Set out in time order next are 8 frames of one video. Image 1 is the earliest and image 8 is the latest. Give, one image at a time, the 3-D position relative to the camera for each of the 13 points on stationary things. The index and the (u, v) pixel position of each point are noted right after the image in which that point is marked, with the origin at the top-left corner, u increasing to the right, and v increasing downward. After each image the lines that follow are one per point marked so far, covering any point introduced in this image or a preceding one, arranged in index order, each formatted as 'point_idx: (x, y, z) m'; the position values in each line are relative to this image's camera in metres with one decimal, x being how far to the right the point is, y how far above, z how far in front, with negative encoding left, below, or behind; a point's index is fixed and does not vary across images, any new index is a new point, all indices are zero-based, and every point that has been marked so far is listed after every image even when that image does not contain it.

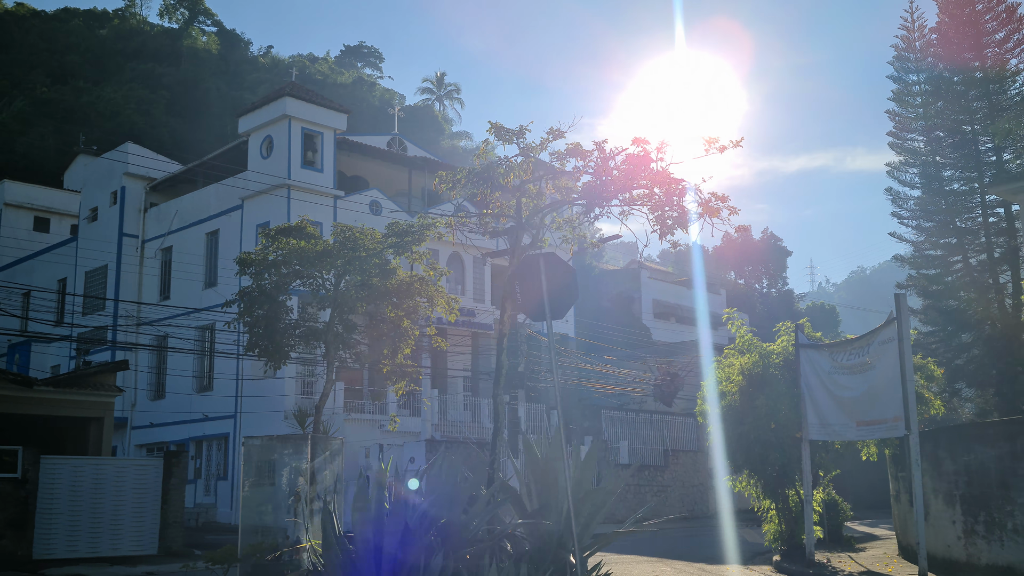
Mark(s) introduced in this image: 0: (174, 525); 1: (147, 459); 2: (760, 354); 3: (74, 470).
0: (-7.4, -5.2, +18.6) m
1: (-8.0, -3.8, +18.6) m
2: (+4.5, -1.2, +15.3) m
3: (-9.1, -3.8, +17.5) m
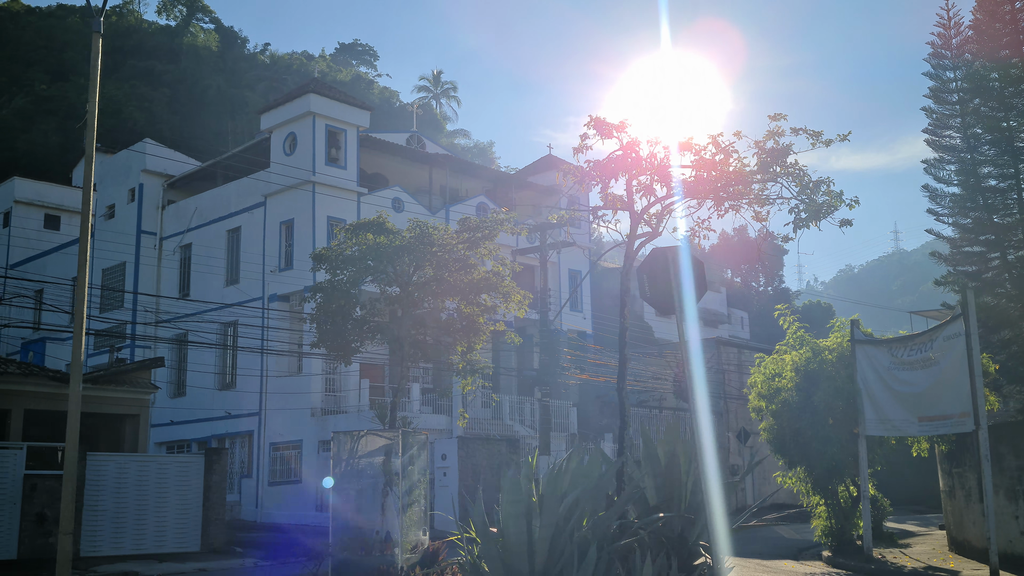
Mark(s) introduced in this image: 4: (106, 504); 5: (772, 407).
0: (-6.5, -5.2, +18.6) m
1: (-7.1, -3.7, +18.6) m
2: (+5.5, -1.1, +15.3) m
3: (-8.1, -3.7, +17.4) m
4: (-8.2, -4.4, +17.1) m
5: (+4.9, -2.2, +15.8) m
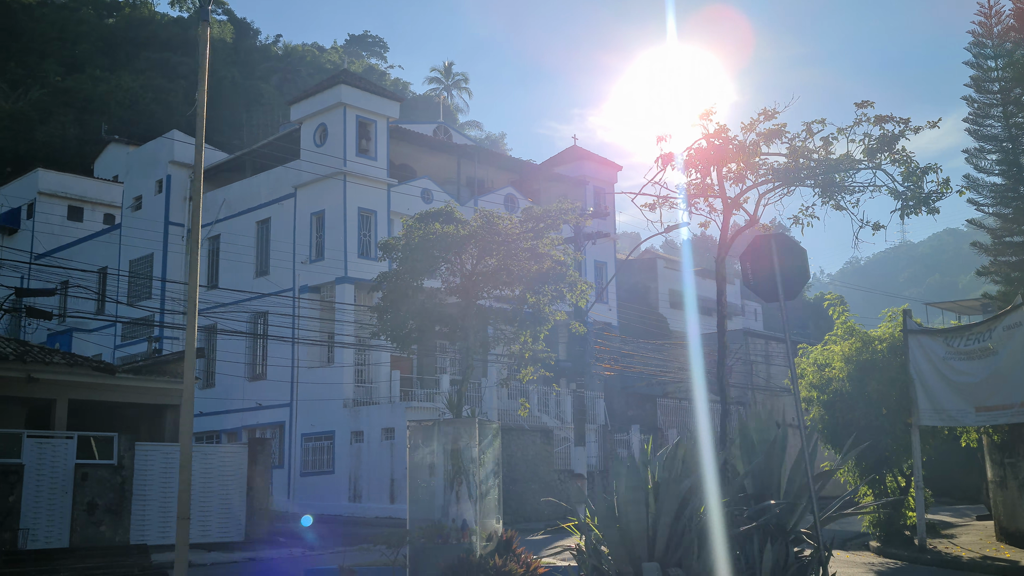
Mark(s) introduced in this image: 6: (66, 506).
0: (-5.5, -5.0, +18.7) m
1: (-6.1, -3.5, +18.7) m
2: (+6.3, -0.9, +15.3) m
3: (-7.2, -3.5, +17.5) m
4: (-7.3, -4.2, +17.2) m
5: (+5.8, -2.0, +15.8) m
6: (-8.3, -4.0, +15.6) m
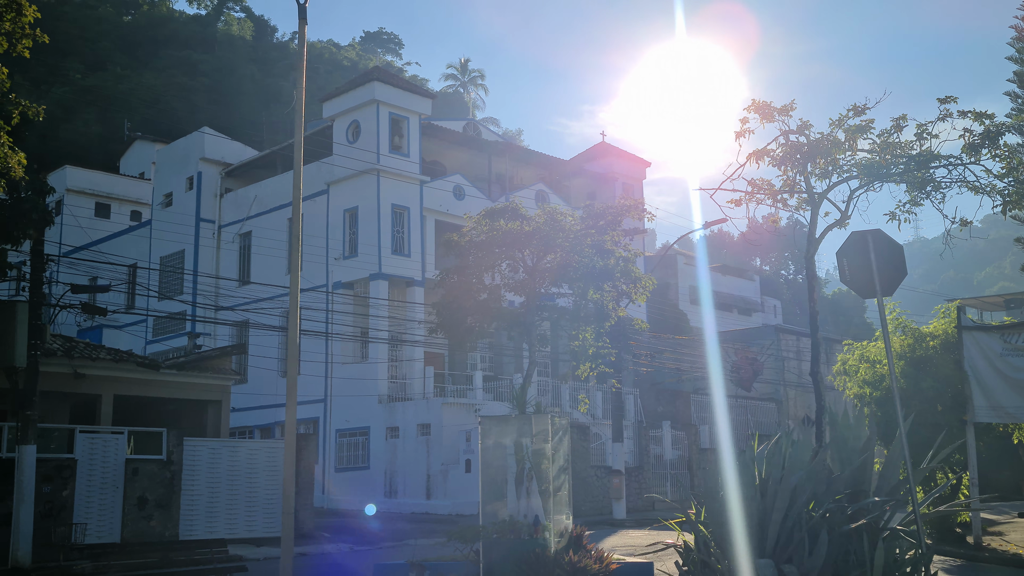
0: (-4.6, -4.9, +18.8) m
1: (-5.2, -3.4, +18.8) m
2: (+7.2, -0.9, +15.2) m
3: (-6.3, -3.4, +17.7) m
4: (-6.4, -4.1, +17.3) m
5: (+6.7, -1.9, +15.7) m
6: (-7.4, -4.0, +15.8) m
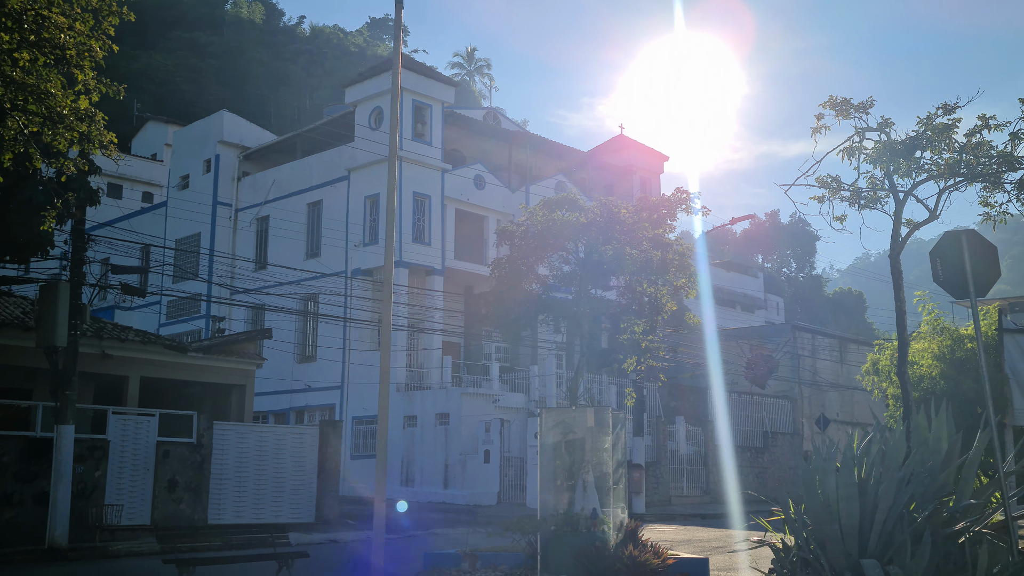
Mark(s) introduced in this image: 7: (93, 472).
0: (-4.0, -4.6, +18.8) m
1: (-4.6, -3.1, +18.8) m
2: (+7.9, -0.9, +15.1) m
3: (-5.7, -3.1, +17.6) m
4: (-5.8, -3.8, +17.3) m
5: (+7.3, -2.0, +15.7) m
6: (-6.8, -3.6, +15.8) m
7: (-7.4, -3.2, +15.1) m
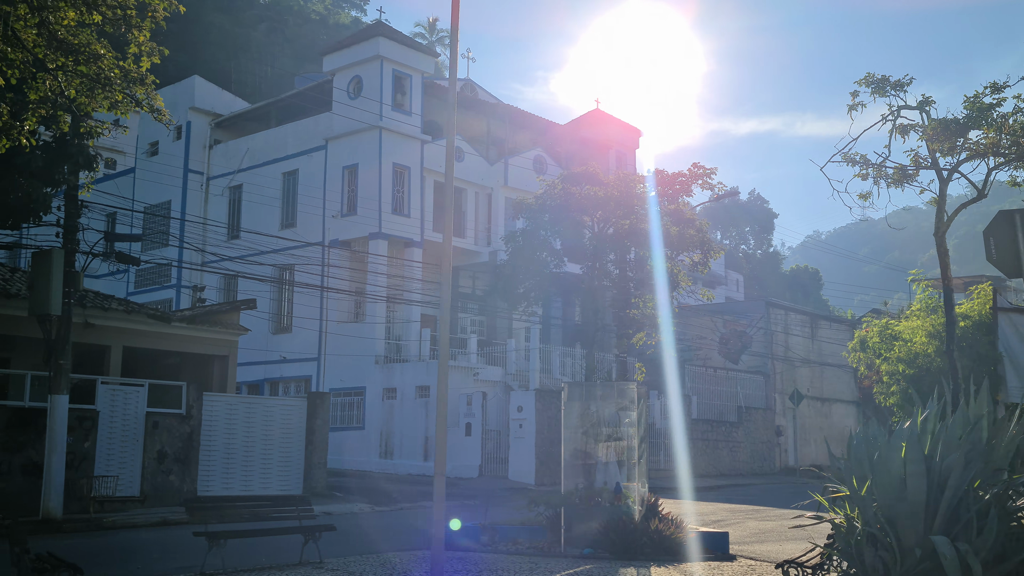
0: (-4.2, -3.9, +18.6) m
1: (-4.8, -2.5, +18.5) m
2: (+7.9, -0.5, +15.4) m
3: (-5.8, -2.5, +17.3) m
4: (-5.9, -3.2, +17.1) m
5: (+7.3, -1.5, +16.0) m
6: (-6.8, -3.1, +15.4) m
7: (-7.4, -2.7, +14.7) m
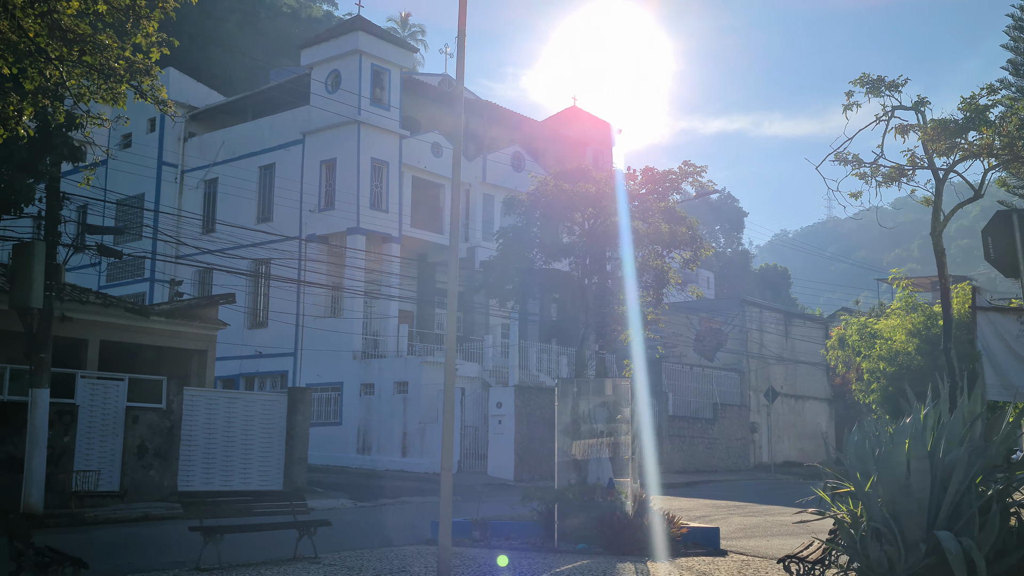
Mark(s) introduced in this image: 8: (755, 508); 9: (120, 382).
0: (-4.6, -3.8, +18.5) m
1: (-5.2, -2.3, +18.4) m
2: (+7.6, -0.5, +15.7) m
3: (-6.2, -2.3, +17.2) m
4: (-6.3, -3.1, +16.9) m
5: (+7.0, -1.5, +16.2) m
6: (-7.1, -2.9, +15.2) m
7: (-7.7, -2.5, +14.5) m
8: (+4.1, -3.7, +14.1) m
9: (-7.1, -1.7, +15.4) m
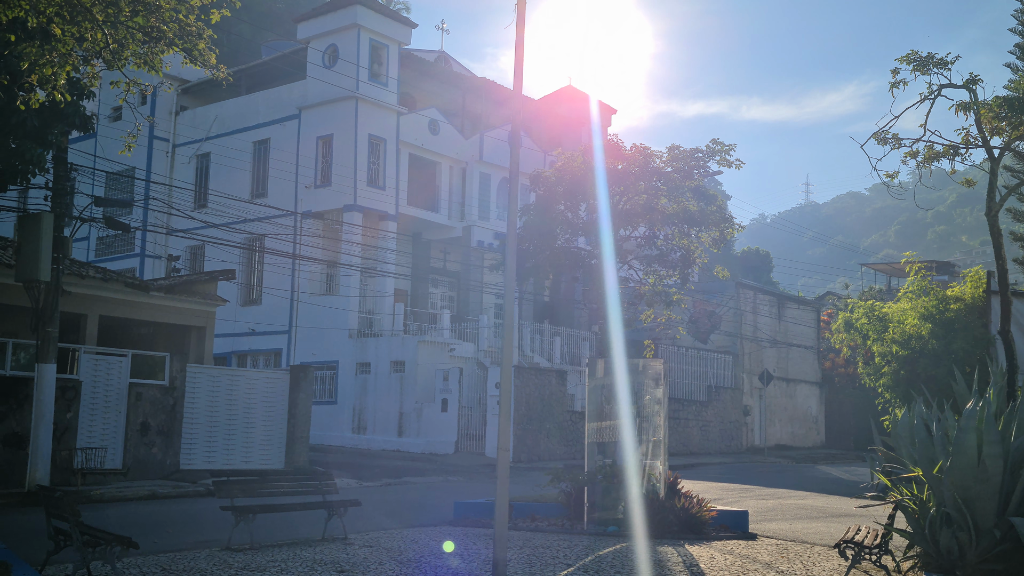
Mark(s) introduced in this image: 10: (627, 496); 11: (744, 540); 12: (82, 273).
0: (-4.5, -3.3, +18.3) m
1: (-5.0, -1.8, +18.1) m
2: (+7.8, -0.2, +15.7) m
3: (-6.0, -1.9, +16.9) m
4: (-6.1, -2.6, +16.6) m
5: (+7.2, -1.2, +16.2) m
6: (-6.9, -2.5, +14.9) m
7: (-7.5, -2.1, +14.1) m
8: (+4.3, -3.4, +14.1) m
9: (-6.9, -1.3, +15.0) m
10: (+1.2, -2.2, +9.2) m
11: (+2.4, -2.6, +8.9) m
12: (-8.7, +0.3, +17.1) m
